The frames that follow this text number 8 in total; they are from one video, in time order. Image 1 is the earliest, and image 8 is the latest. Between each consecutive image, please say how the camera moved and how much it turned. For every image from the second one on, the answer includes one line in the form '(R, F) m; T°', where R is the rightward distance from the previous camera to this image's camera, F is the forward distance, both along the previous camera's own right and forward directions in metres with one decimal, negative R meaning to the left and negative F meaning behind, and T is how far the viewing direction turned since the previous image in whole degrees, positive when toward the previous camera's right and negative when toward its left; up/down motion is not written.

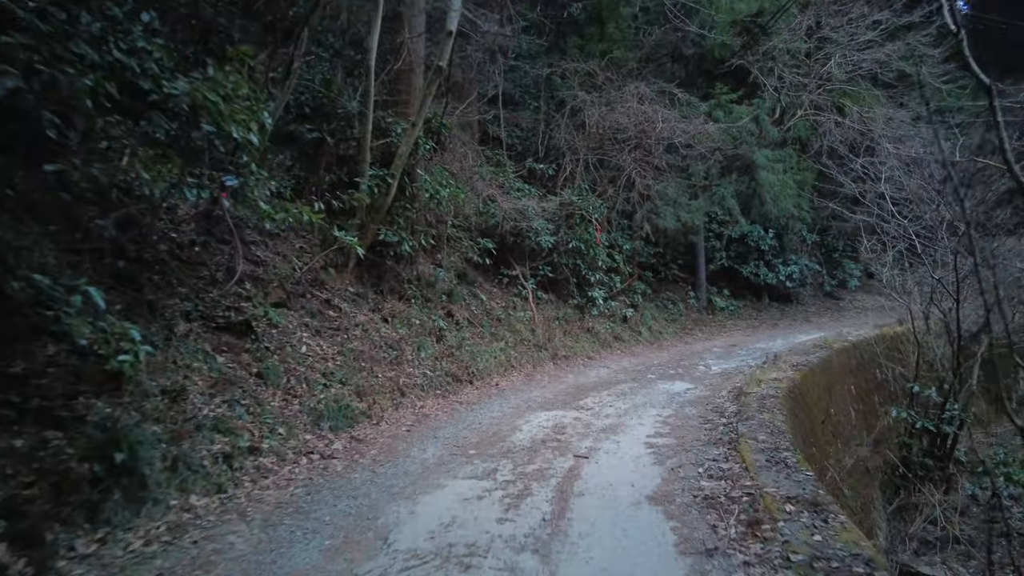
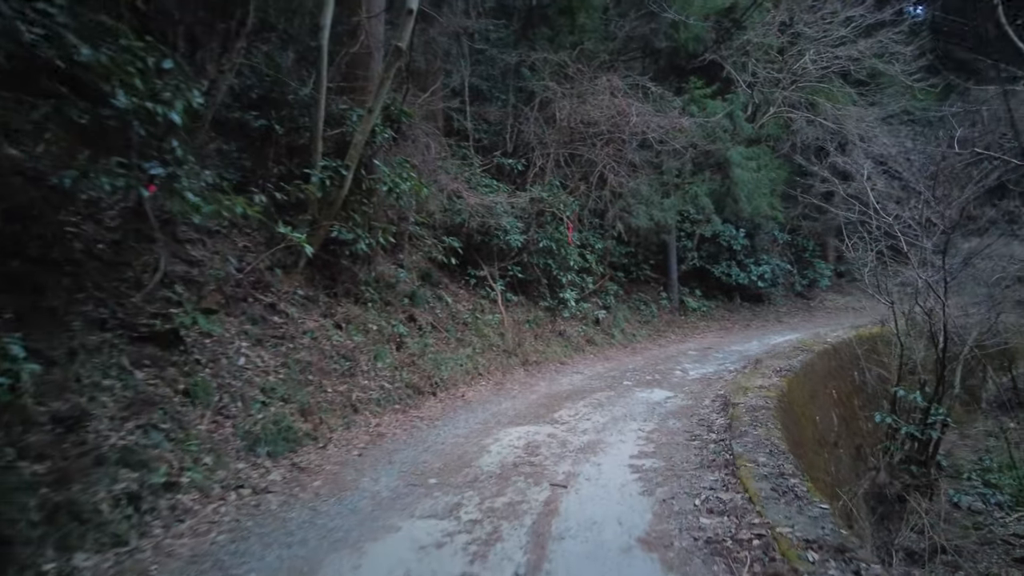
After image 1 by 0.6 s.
(0.0, +0.7) m; +3°
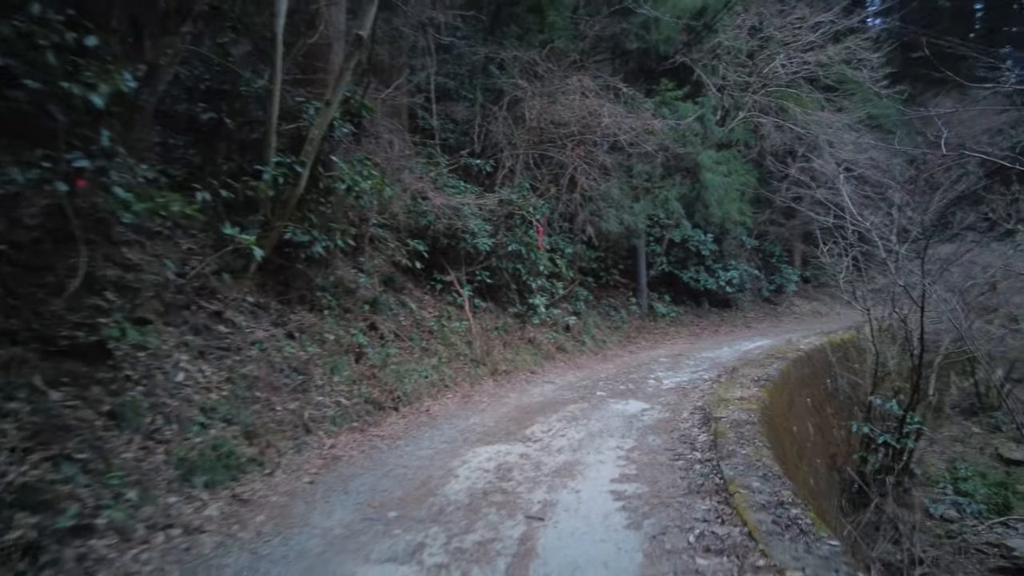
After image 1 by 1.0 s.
(0.0, +0.5) m; +3°
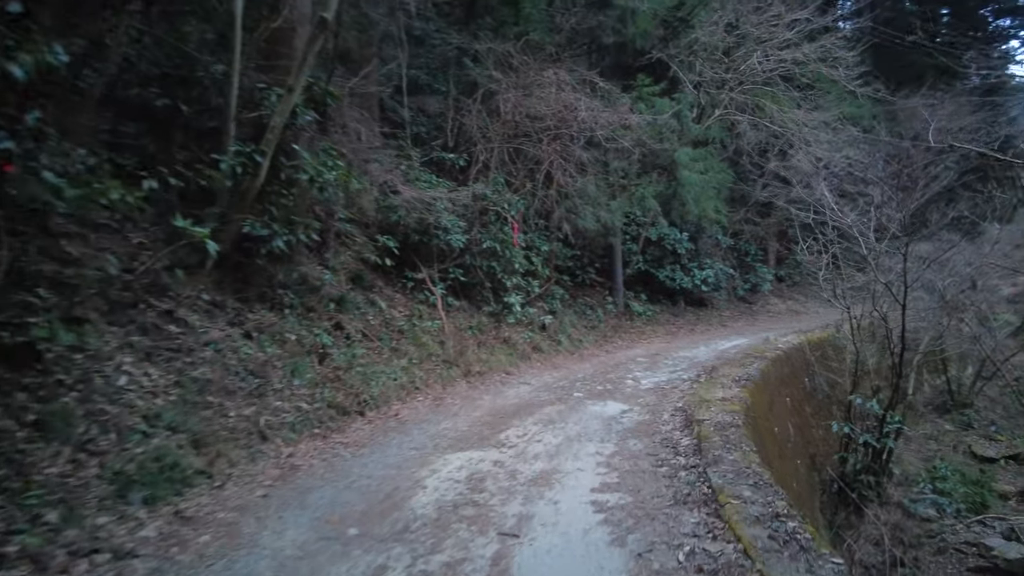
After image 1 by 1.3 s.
(0.0, +0.3) m; +2°
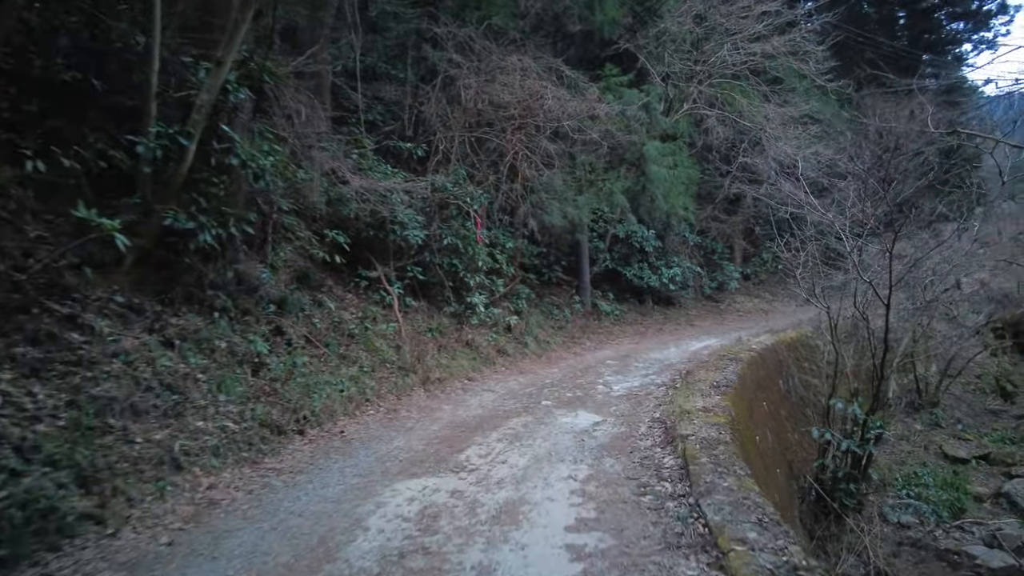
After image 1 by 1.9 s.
(0.0, +0.7) m; +3°
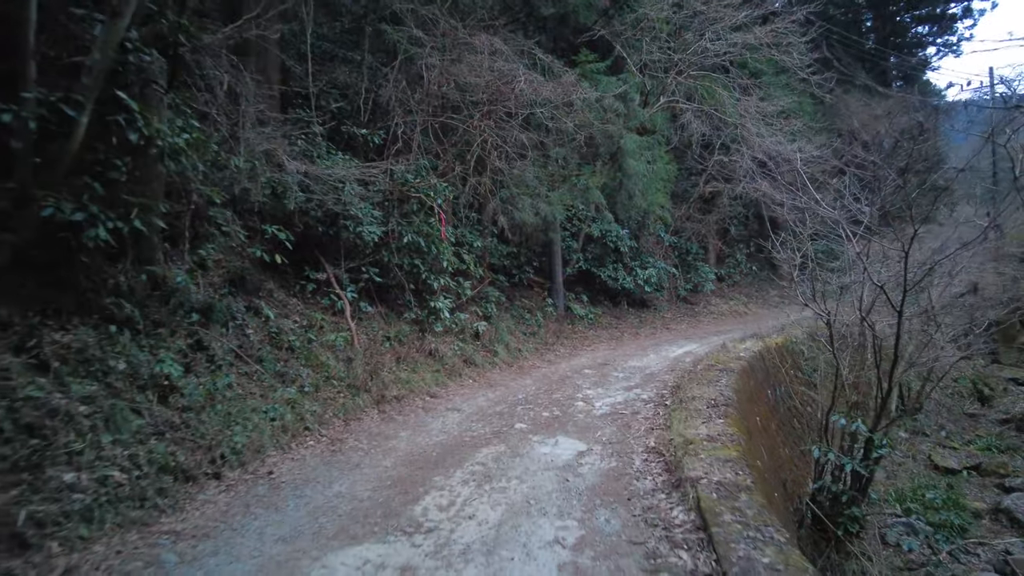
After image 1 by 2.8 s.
(0.0, +1.0) m; +3°
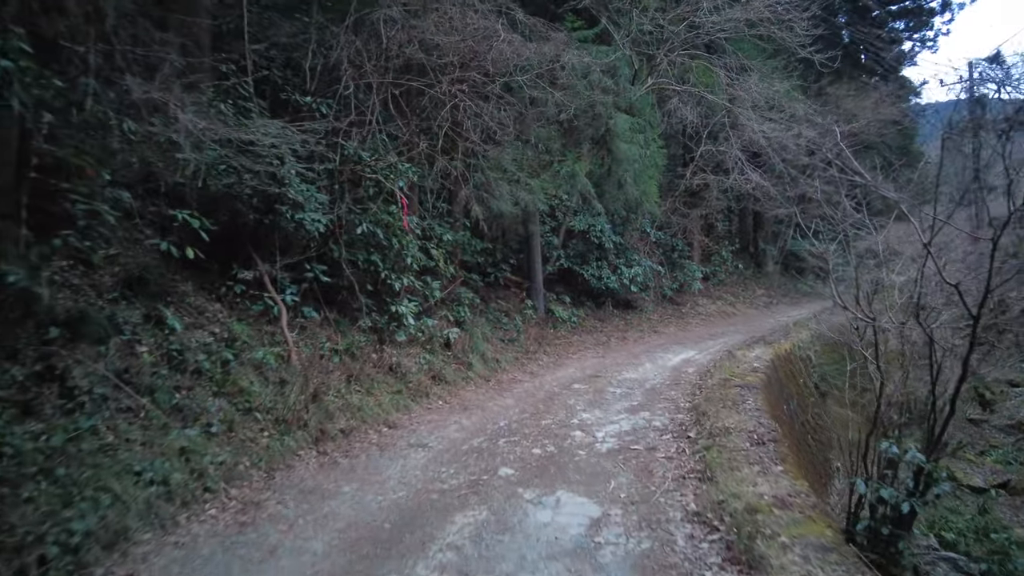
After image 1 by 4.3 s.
(-0.1, +1.6) m; +3°
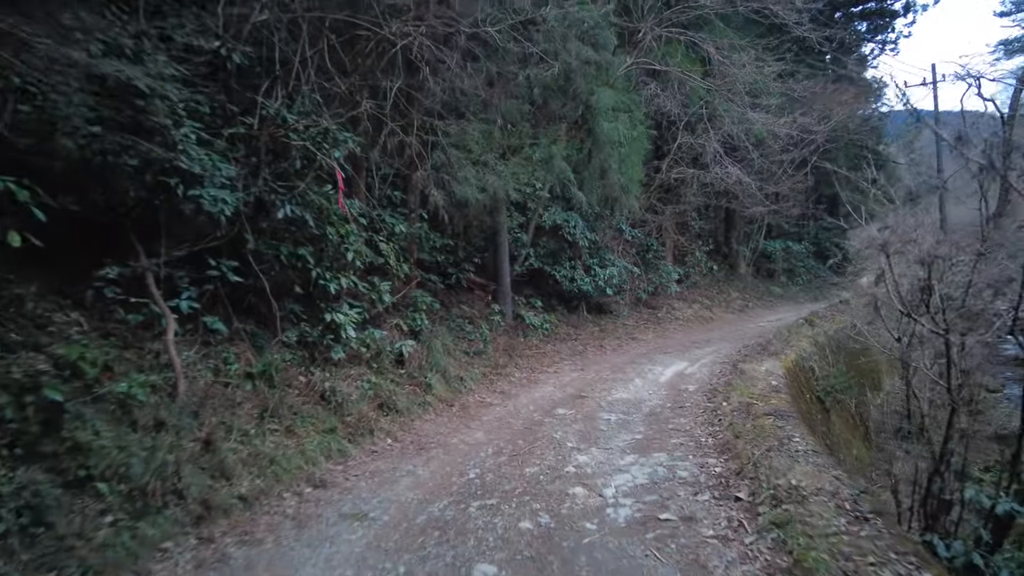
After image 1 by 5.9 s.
(-0.1, +1.7) m; +4°
